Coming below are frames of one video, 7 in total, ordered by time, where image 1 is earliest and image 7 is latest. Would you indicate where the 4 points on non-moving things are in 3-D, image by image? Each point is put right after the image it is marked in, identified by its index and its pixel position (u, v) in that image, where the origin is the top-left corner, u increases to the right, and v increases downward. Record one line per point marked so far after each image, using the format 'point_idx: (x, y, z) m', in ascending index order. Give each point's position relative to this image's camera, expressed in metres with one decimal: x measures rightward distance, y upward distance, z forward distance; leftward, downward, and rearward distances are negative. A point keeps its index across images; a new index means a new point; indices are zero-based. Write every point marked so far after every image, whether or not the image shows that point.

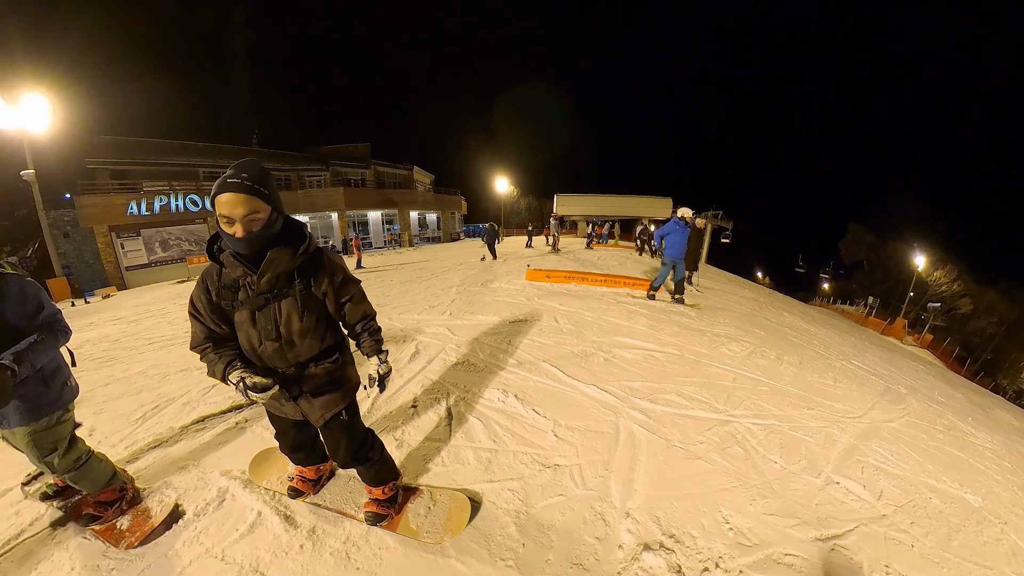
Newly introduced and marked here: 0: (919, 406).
0: (+8.5, -2.5, +6.4) m
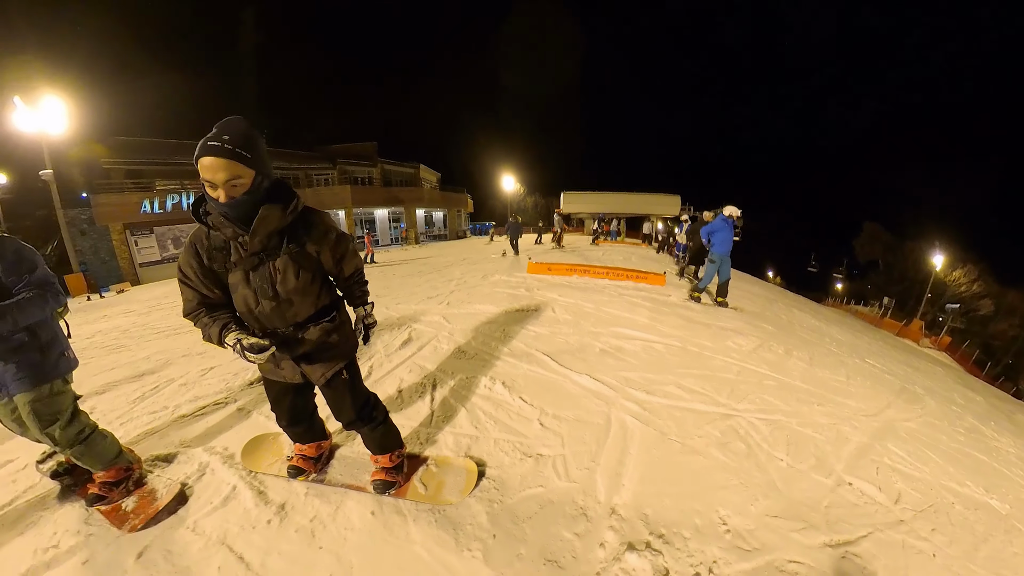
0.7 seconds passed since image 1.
0: (+8.4, -2.4, +6.1) m
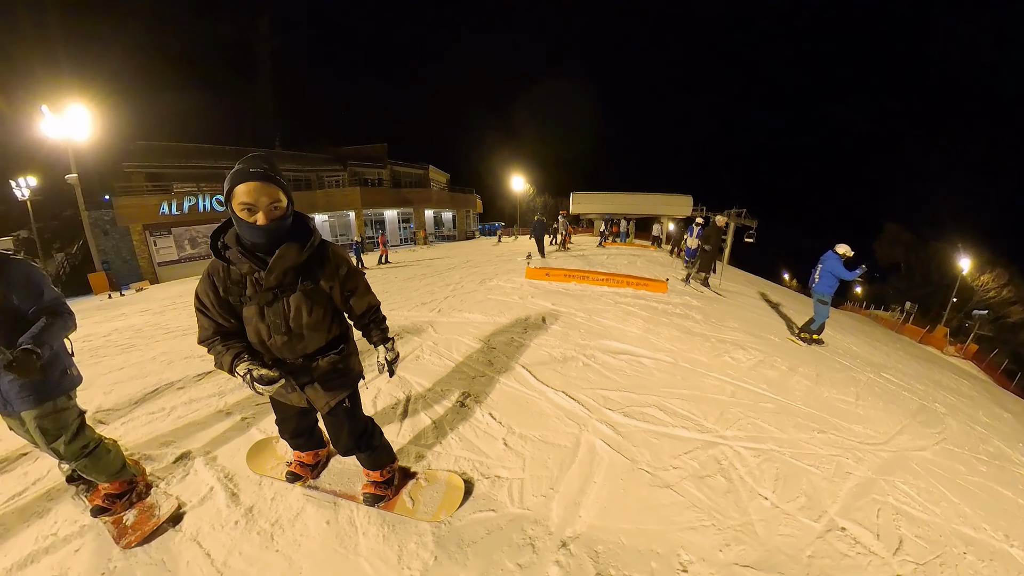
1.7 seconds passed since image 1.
0: (+8.0, -2.6, +5.6) m
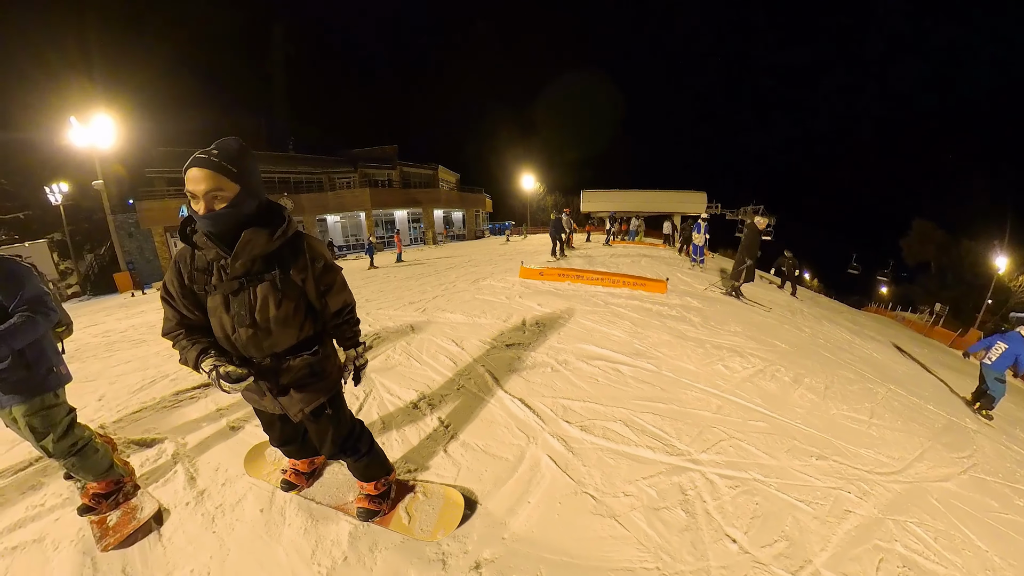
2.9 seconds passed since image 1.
0: (+7.5, -2.6, +4.8) m
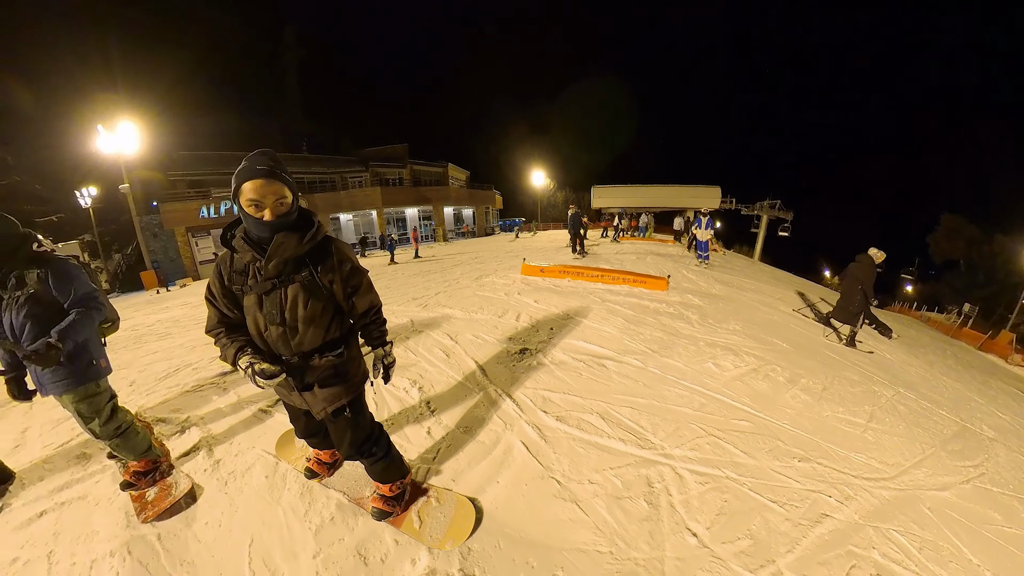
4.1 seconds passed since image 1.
0: (+7.3, -2.6, +4.6) m
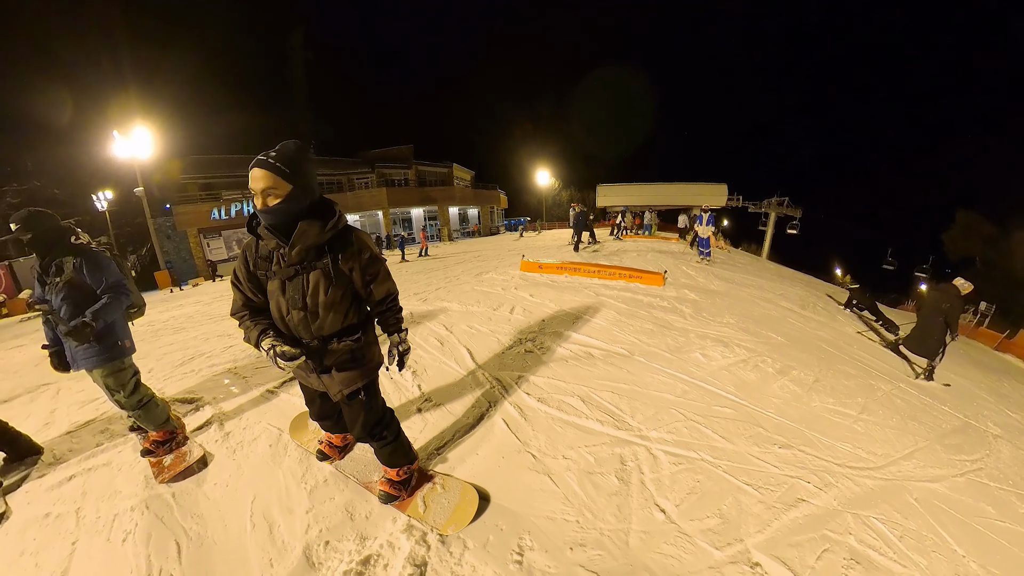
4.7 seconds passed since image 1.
0: (+7.1, -2.4, +4.4) m
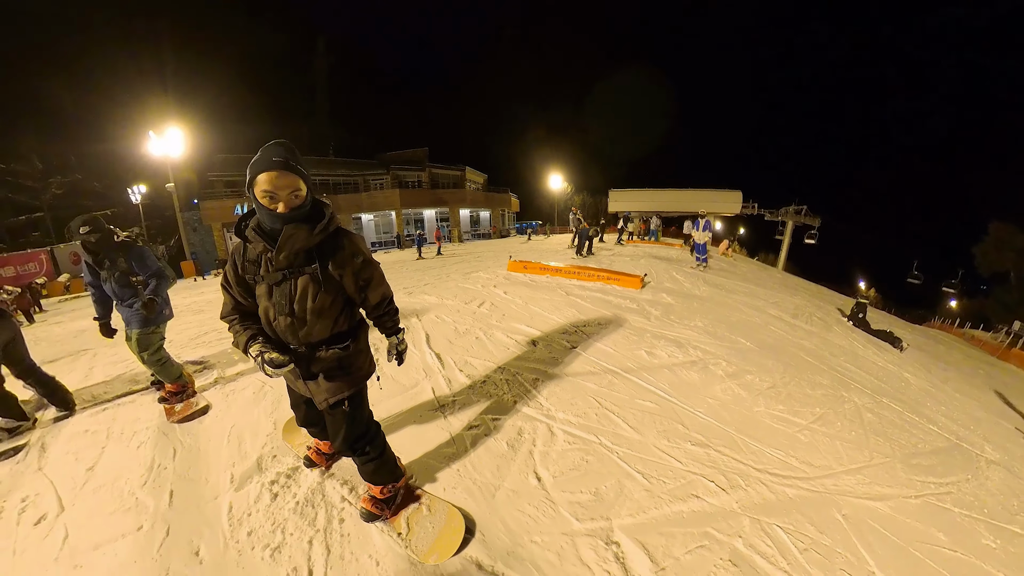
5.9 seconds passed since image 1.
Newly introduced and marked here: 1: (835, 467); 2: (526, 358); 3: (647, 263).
0: (+6.1, -2.5, +4.0) m
1: (+3.5, -2.0, +3.4) m
2: (+0.2, -1.1, +4.2) m
3: (+5.8, +1.1, +13.5) m
